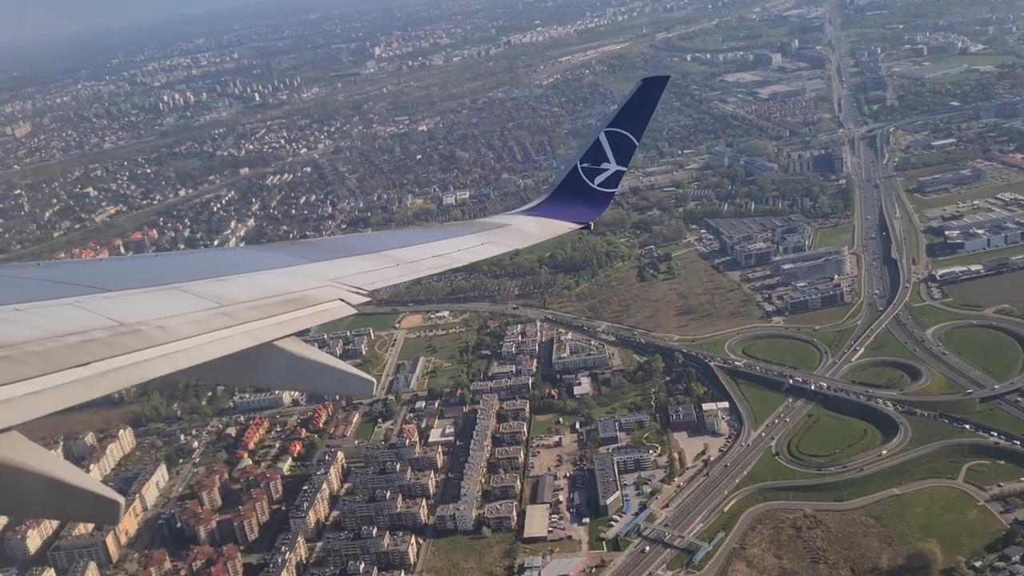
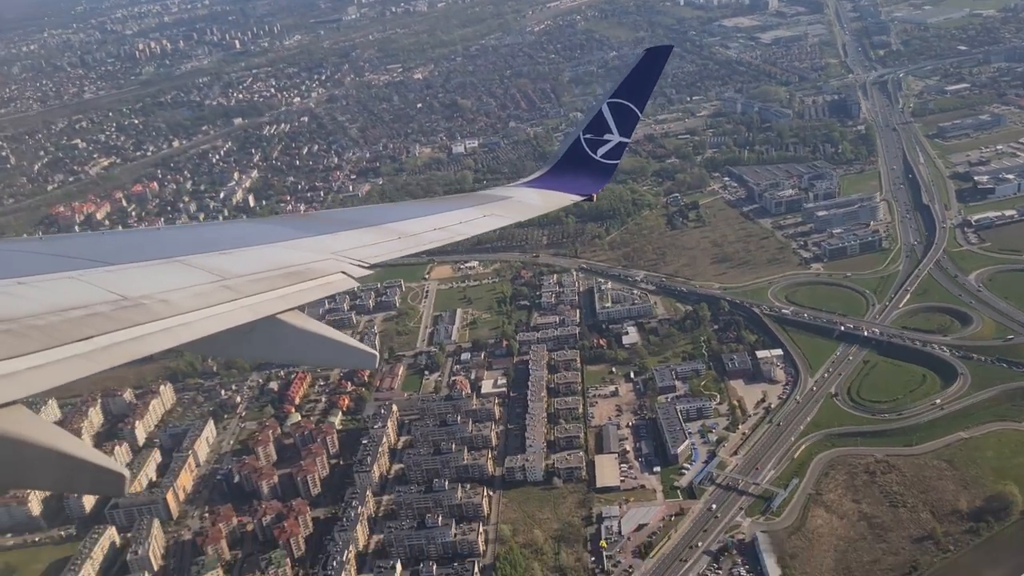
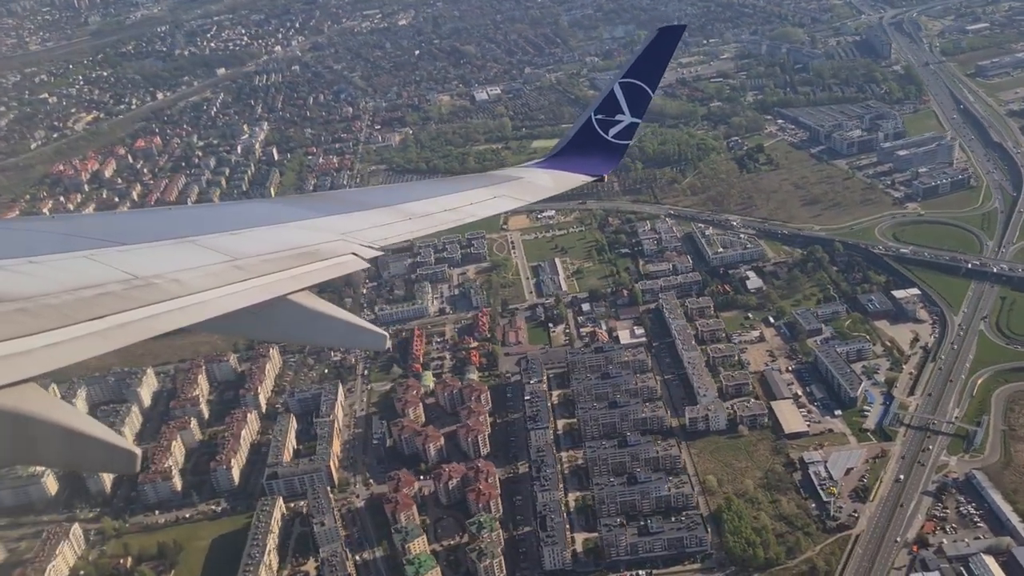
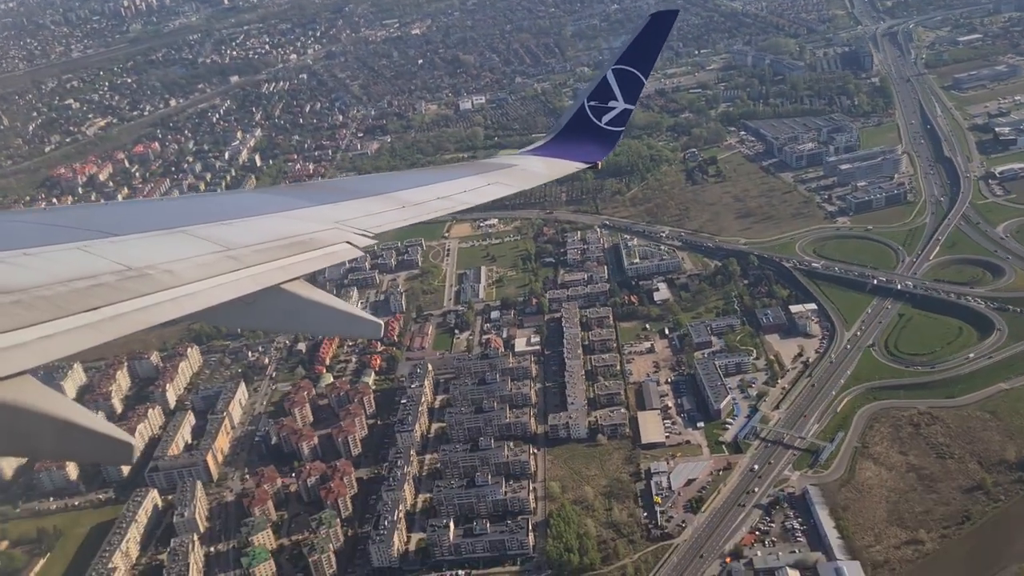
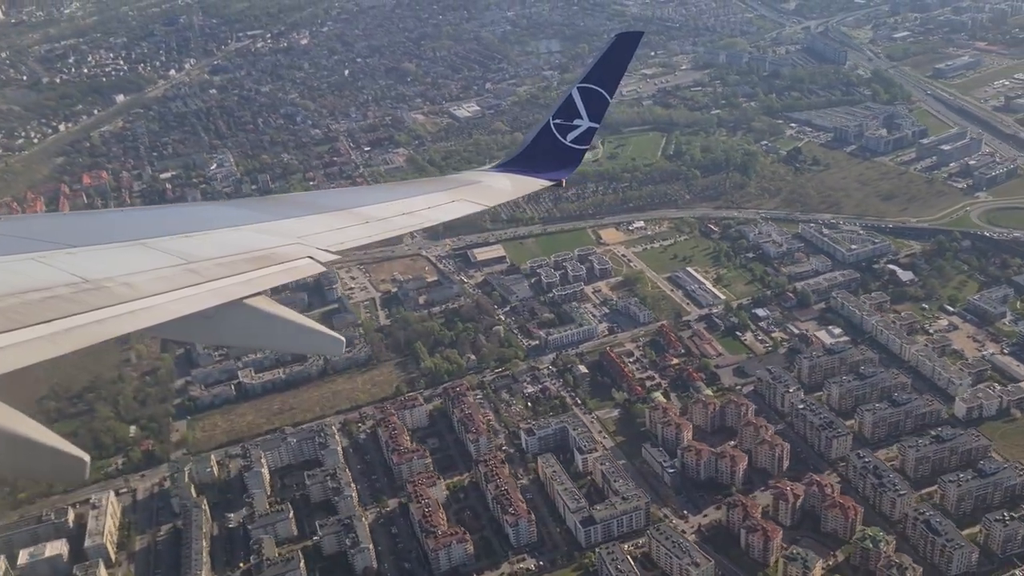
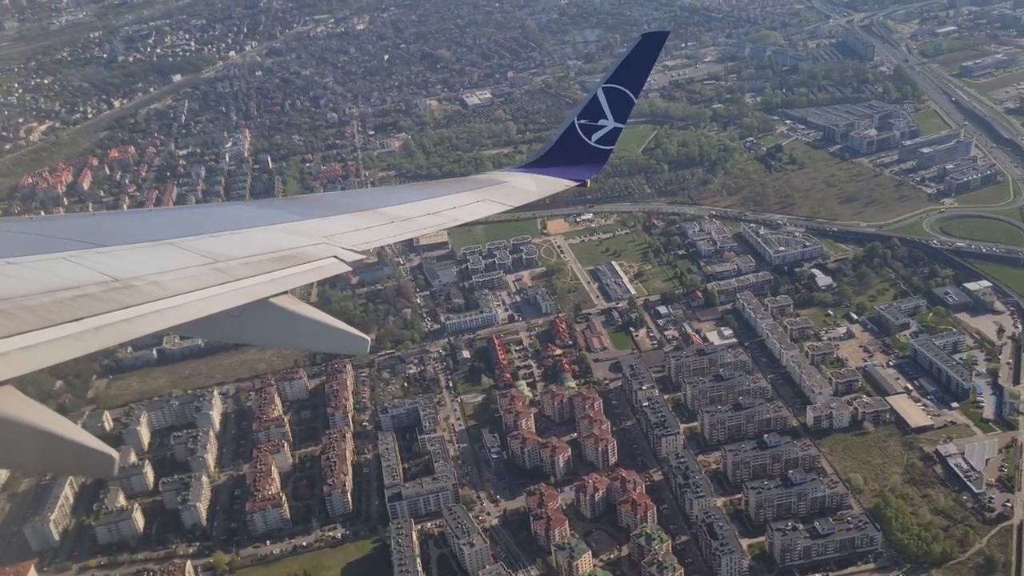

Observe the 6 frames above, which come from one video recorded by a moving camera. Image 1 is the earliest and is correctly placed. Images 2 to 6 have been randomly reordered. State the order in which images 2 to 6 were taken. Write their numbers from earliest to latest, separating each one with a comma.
2, 4, 3, 6, 5
